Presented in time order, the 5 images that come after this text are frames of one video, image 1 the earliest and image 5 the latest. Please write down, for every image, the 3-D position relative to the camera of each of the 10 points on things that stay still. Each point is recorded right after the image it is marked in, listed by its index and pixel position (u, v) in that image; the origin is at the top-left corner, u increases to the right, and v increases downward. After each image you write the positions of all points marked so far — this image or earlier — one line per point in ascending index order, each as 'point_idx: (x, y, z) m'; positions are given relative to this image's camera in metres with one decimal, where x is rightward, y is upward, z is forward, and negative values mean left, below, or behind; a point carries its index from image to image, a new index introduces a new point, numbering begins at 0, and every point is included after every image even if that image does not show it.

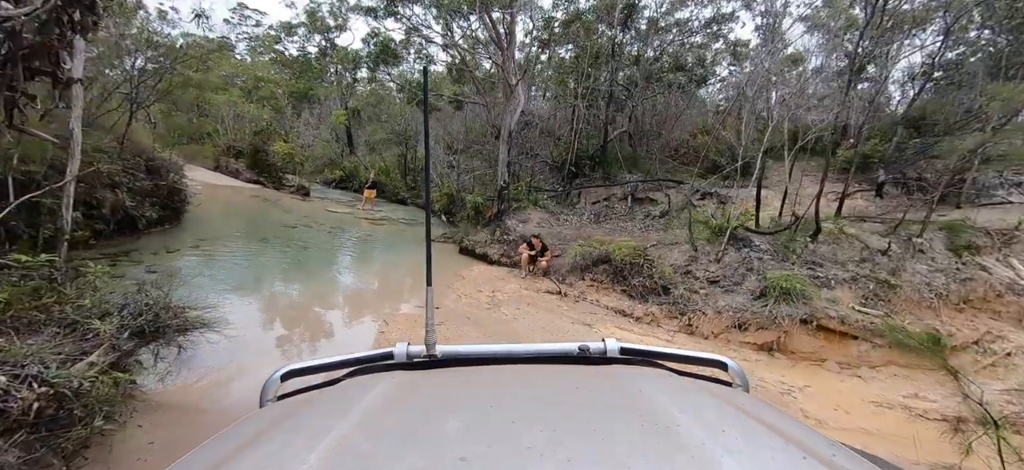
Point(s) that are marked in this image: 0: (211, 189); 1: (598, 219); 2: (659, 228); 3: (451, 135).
0: (-10.9, +1.6, +14.9) m
1: (+2.1, +0.4, +10.4) m
2: (+3.3, +0.1, +9.4) m
3: (-2.3, +3.6, +15.5) m
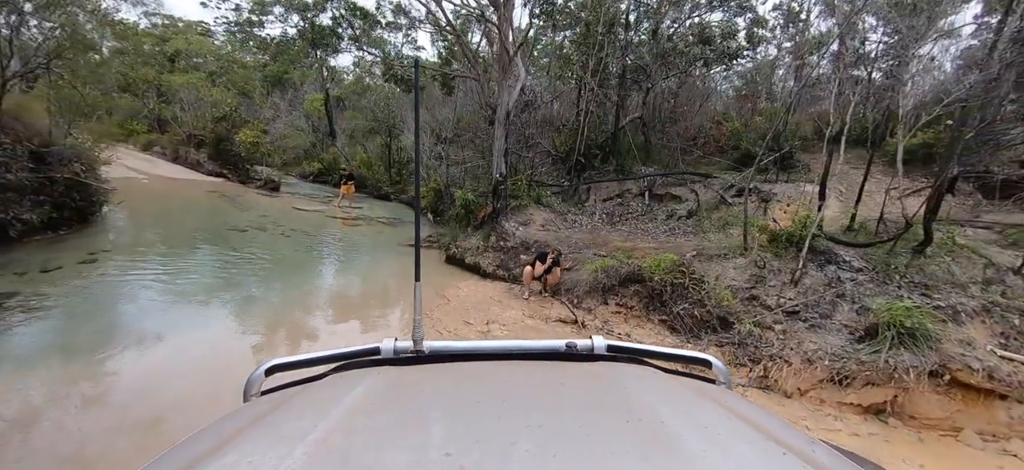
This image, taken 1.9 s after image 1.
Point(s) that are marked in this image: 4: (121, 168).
0: (-11.0, +1.6, +13.0) m
1: (+2.0, +0.3, +8.7) m
2: (+3.3, 0.0, +7.8) m
3: (-2.4, +3.6, +13.7) m
4: (-13.0, +2.2, +13.9) m
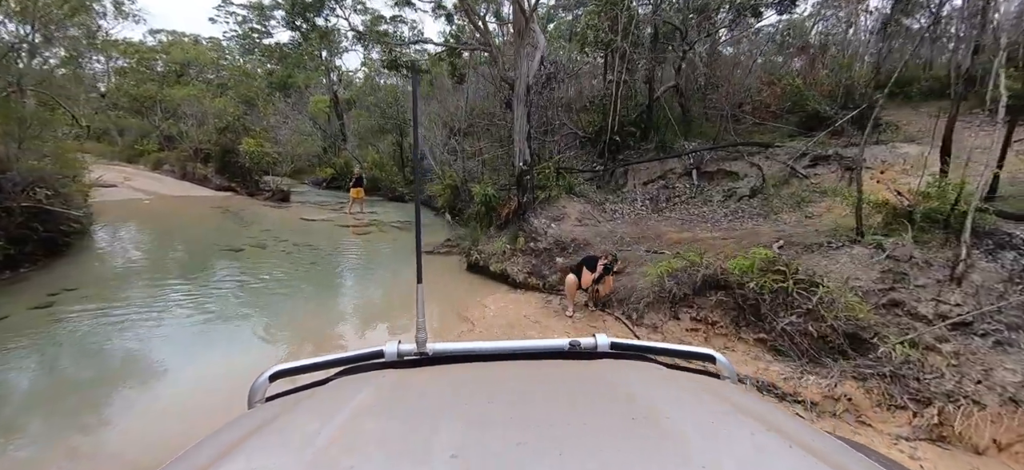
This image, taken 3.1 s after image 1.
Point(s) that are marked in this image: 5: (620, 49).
0: (-10.3, +1.0, +12.4) m
1: (+2.6, +0.5, +7.5) m
2: (+3.8, +0.3, +6.4) m
3: (-1.8, +3.6, +12.6) m
4: (-12.3, +1.5, +13.4) m
5: (+2.3, +3.9, +8.8) m
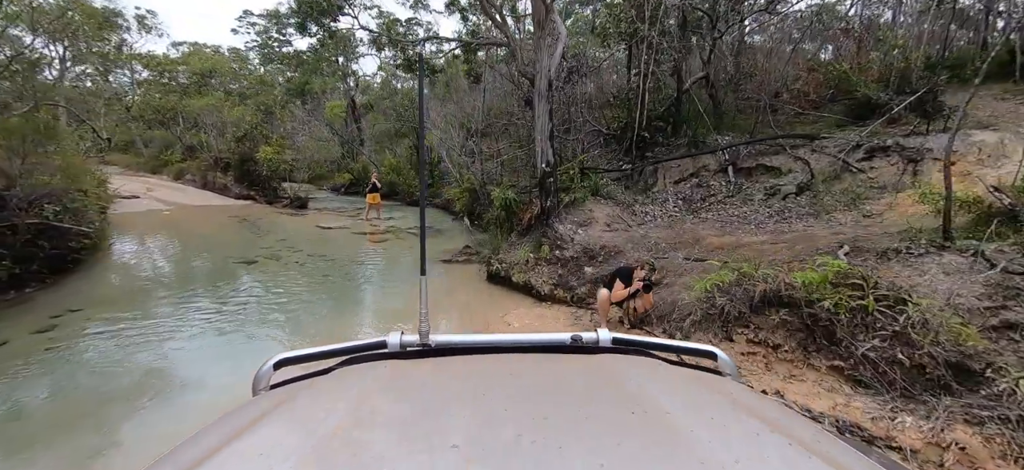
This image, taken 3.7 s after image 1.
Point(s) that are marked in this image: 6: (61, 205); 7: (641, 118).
0: (-9.7, +0.7, +12.4) m
1: (+2.9, +0.4, +6.9) m
2: (+4.1, +0.3, +5.8) m
3: (-1.3, +3.5, +12.2) m
4: (-11.7, +1.1, +13.5) m
5: (+2.7, +3.9, +8.2) m
6: (-6.7, +0.4, +6.1) m
7: (+2.7, +2.4, +8.7) m
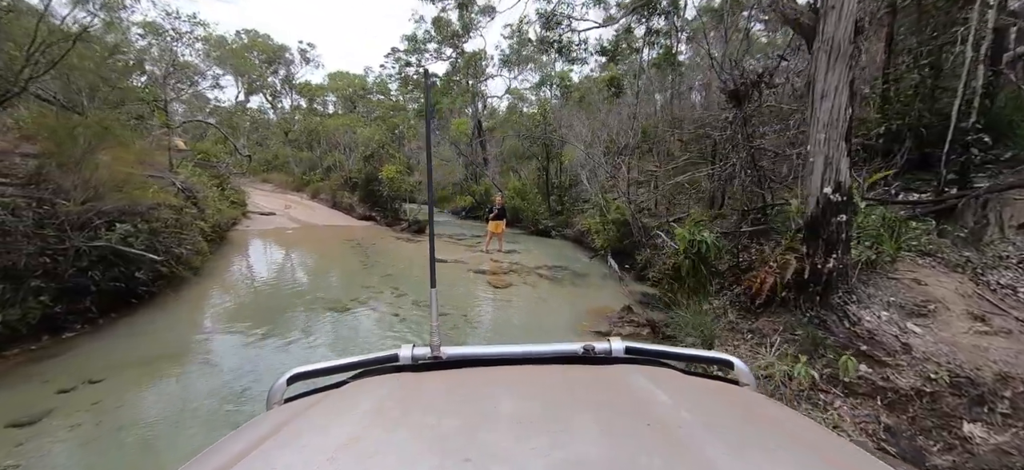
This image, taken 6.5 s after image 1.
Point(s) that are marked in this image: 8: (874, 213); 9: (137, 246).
0: (-5.9, +0.1, +12.1) m
1: (+4.9, -0.4, +3.4) m
2: (+5.7, -0.5, +2.1) m
3: (+2.4, +2.5, +9.8) m
4: (-7.5, +0.6, +13.7) m
5: (+5.2, +2.9, +5.0) m
6: (-4.5, +0.1, +5.3) m
7: (+5.3, +1.5, +5.4) m
8: (+3.4, +0.3, +4.1) m
9: (-4.5, -0.1, +5.2) m
